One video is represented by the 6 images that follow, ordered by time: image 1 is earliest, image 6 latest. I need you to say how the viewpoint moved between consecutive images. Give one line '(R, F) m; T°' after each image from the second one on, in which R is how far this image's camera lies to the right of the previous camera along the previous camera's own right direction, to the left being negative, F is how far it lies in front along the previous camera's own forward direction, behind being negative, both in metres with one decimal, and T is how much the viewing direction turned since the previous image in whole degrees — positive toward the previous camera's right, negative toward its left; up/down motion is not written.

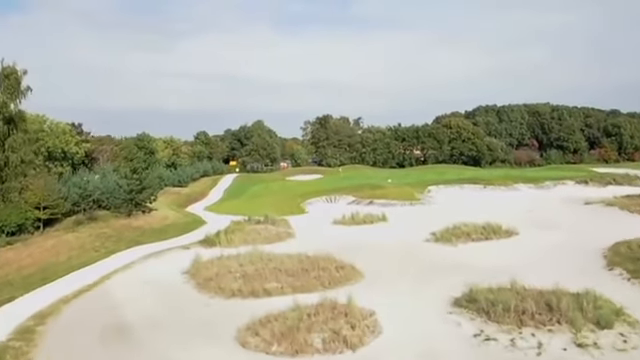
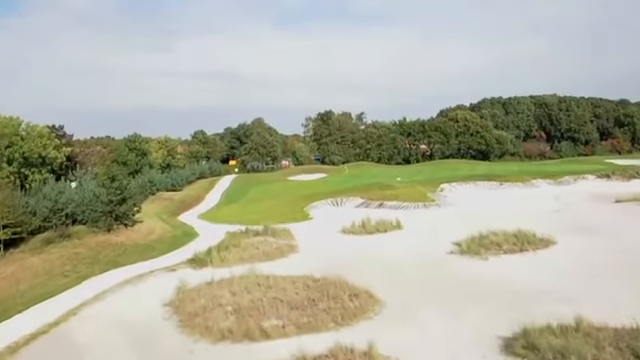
(-0.2, +3.1) m; 0°
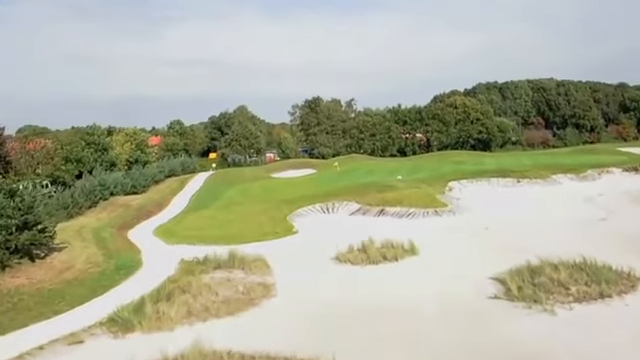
(+0.1, +6.4) m; +1°
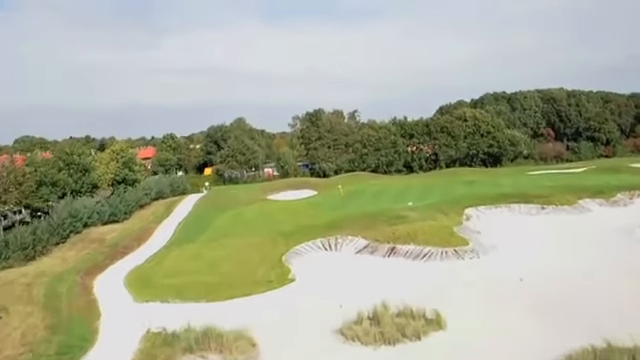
(0.0, +3.7) m; 0°
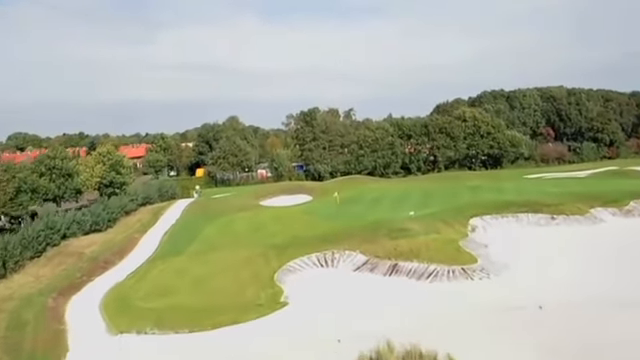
(0.0, +2.0) m; +1°
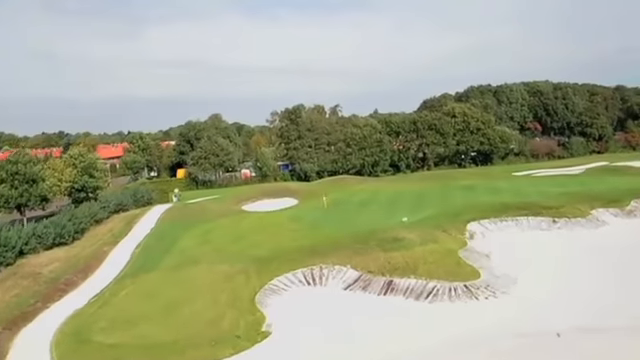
(+0.1, +2.4) m; +2°
